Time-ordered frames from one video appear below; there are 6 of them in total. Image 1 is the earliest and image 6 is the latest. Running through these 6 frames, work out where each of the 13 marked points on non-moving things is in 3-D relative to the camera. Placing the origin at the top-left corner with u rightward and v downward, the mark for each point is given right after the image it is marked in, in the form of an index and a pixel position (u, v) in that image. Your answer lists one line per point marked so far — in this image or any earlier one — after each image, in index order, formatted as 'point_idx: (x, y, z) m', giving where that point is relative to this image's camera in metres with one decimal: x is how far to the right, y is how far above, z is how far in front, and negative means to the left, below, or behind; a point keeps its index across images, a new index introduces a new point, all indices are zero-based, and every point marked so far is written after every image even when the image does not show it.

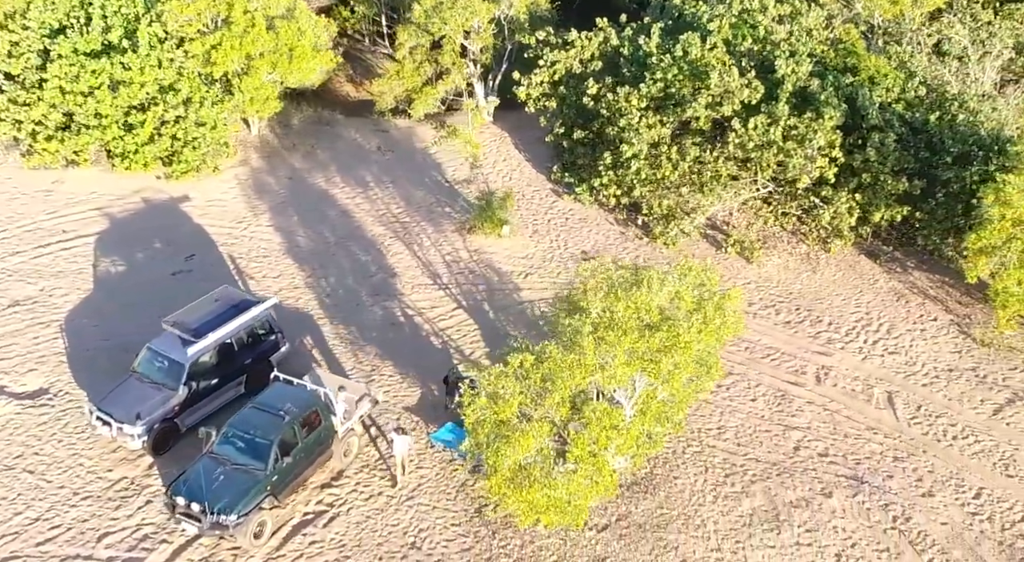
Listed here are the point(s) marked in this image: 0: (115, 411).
0: (-6.1, -2.0, +14.6) m
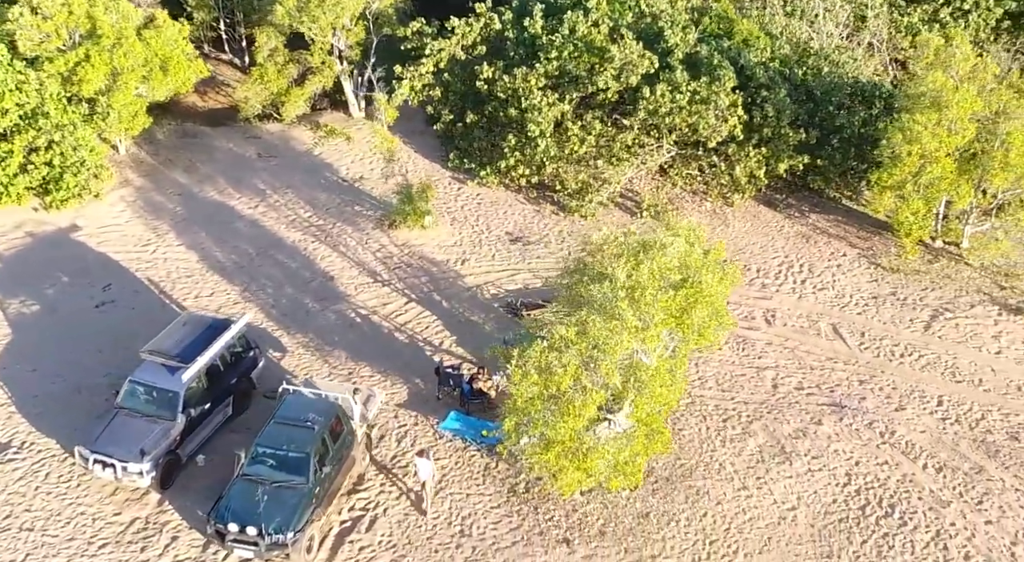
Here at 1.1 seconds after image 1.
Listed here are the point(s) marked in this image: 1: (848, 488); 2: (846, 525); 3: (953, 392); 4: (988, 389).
0: (-5.7, -2.4, +13.3) m
1: (+5.6, -3.4, +15.1) m
2: (+5.2, -3.8, +14.3) m
3: (+8.8, -2.2, +18.3) m
4: (+9.7, -2.2, +18.7) m
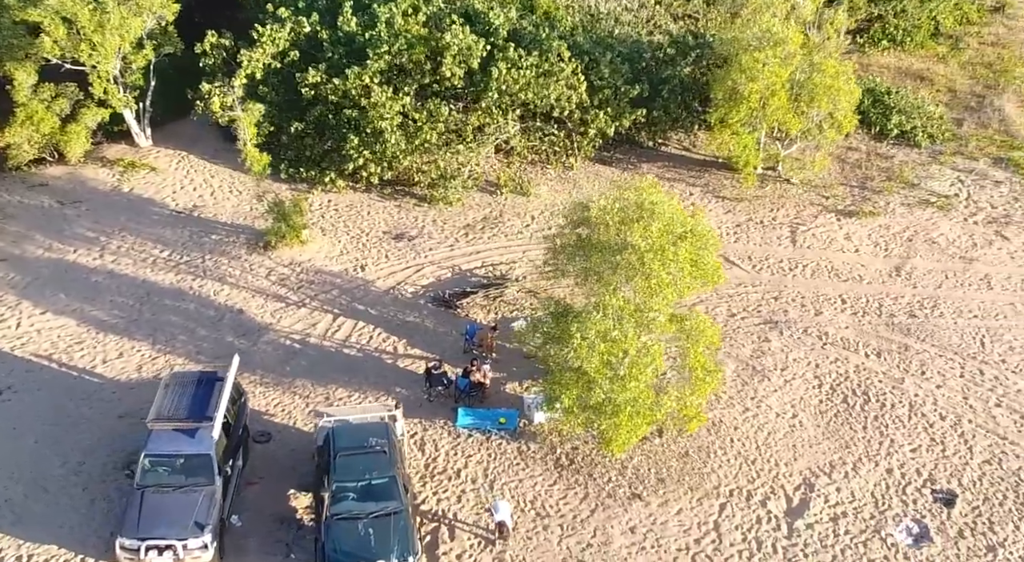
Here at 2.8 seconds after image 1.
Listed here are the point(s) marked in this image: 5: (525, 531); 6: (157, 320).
0: (-4.4, -3.2, +11.7) m
1: (+5.7, -1.9, +16.8) m
2: (+5.7, -2.4, +15.9) m
3: (+7.5, -0.2, +20.7) m
4: (+8.3, 0.0, +21.4) m
5: (+0.2, -3.6, +13.2) m
6: (-7.1, -0.7, +18.4) m
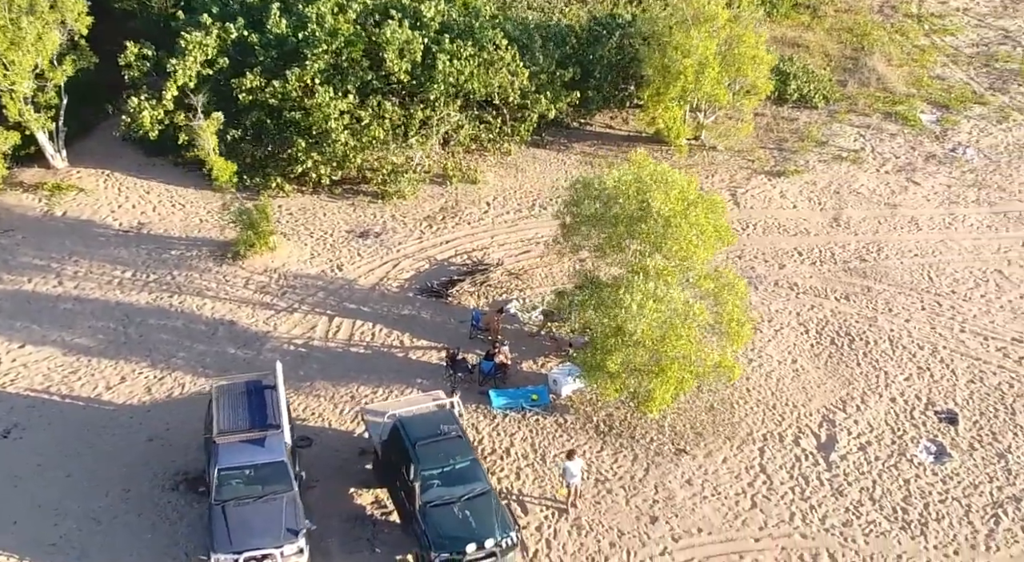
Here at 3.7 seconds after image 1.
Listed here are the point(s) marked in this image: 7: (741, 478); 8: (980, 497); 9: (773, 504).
0: (-3.2, -3.3, +11.7) m
1: (+5.9, -1.0, +18.1) m
2: (+6.1, -1.4, +17.2) m
3: (+7.0, +0.9, +22.2) m
4: (+7.6, +1.2, +23.0) m
5: (+1.2, -3.2, +13.8) m
6: (-7.0, -1.1, +17.8) m
7: (+4.6, -3.5, +16.4) m
8: (+9.1, -4.1, +17.2) m
9: (+5.2, -3.9, +16.1) m
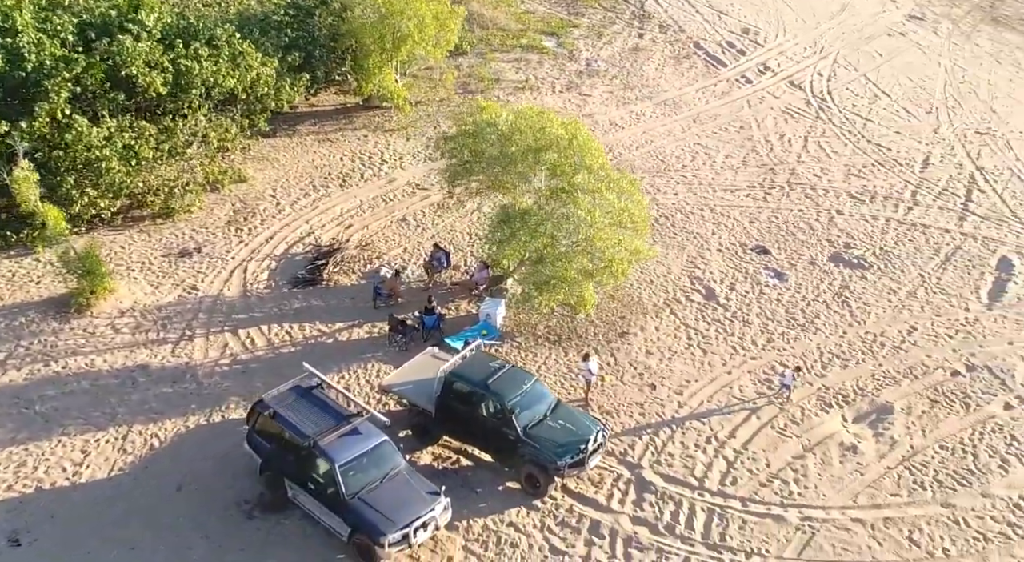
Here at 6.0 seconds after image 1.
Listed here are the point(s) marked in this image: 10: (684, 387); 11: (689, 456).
0: (-1.3, -3.0, +12.0) m
1: (+3.3, +1.5, +21.5) m
2: (+3.9, +1.2, +20.7) m
3: (+1.9, +3.5, +25.4) m
4: (+2.1, +3.9, +26.4) m
5: (+1.6, -1.7, +15.7) m
6: (-7.8, -2.3, +15.8) m
7: (+3.6, -1.2, +19.5) m
8: (+7.3, -0.5, +22.2) m
9: (+4.3, -1.3, +19.6) m
10: (+3.3, -2.0, +17.7) m
11: (+3.0, -3.0, +15.6) m
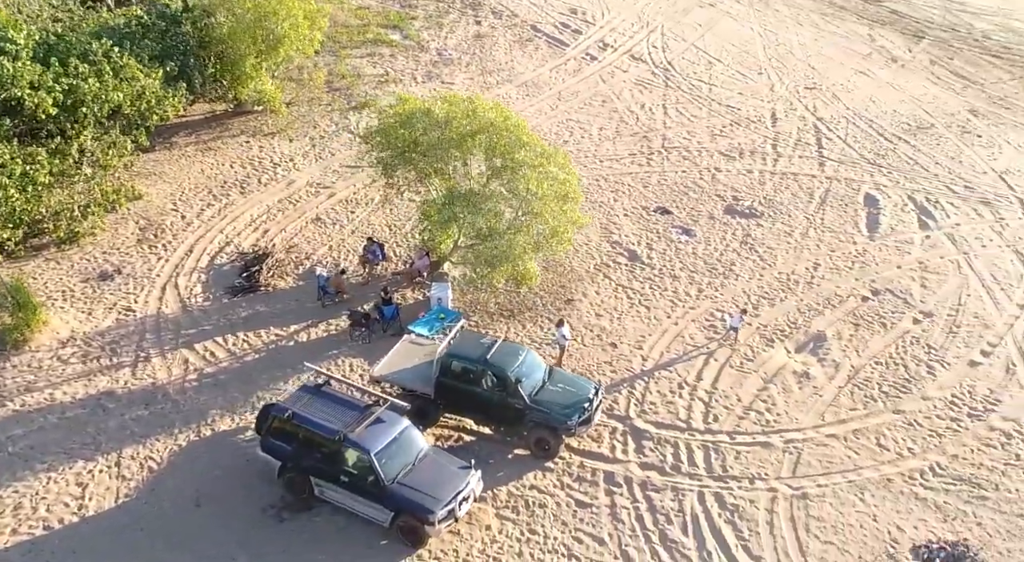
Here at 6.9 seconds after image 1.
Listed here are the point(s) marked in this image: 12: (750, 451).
0: (-0.7, -2.7, +12.3) m
1: (+1.5, +2.3, +22.3) m
2: (+2.3, +2.1, +21.7) m
3: (-0.7, +4.1, +26.0) m
4: (-0.8, +4.5, +26.9) m
5: (+1.3, -1.1, +16.5) m
6: (-7.8, -2.8, +14.9) m
7: (+2.5, -0.3, +20.5) m
8: (+5.6, +0.8, +23.8) m
9: (+3.3, -0.4, +20.7) m
10: (+2.6, -1.2, +18.7) m
11: (+2.8, -2.2, +16.6) m
12: (+4.0, -2.9, +15.5) m
